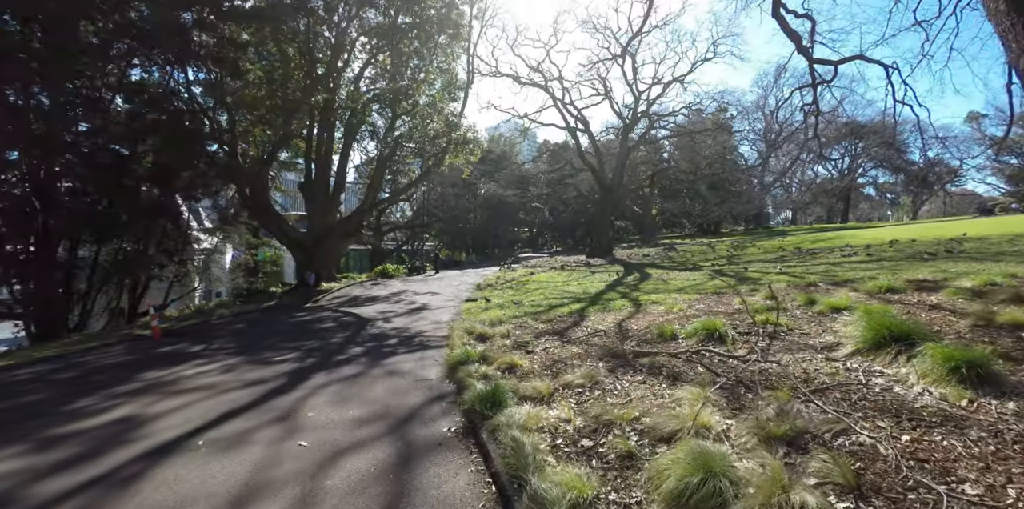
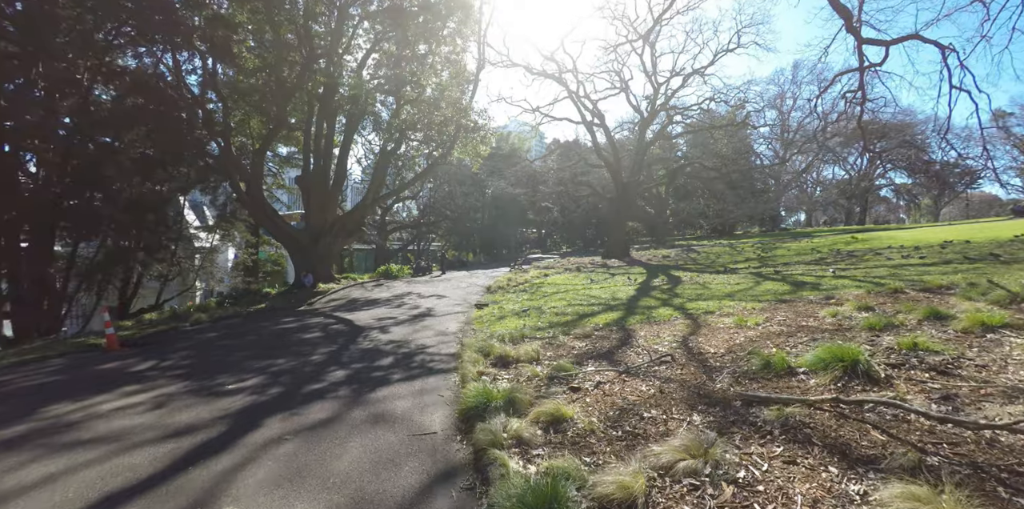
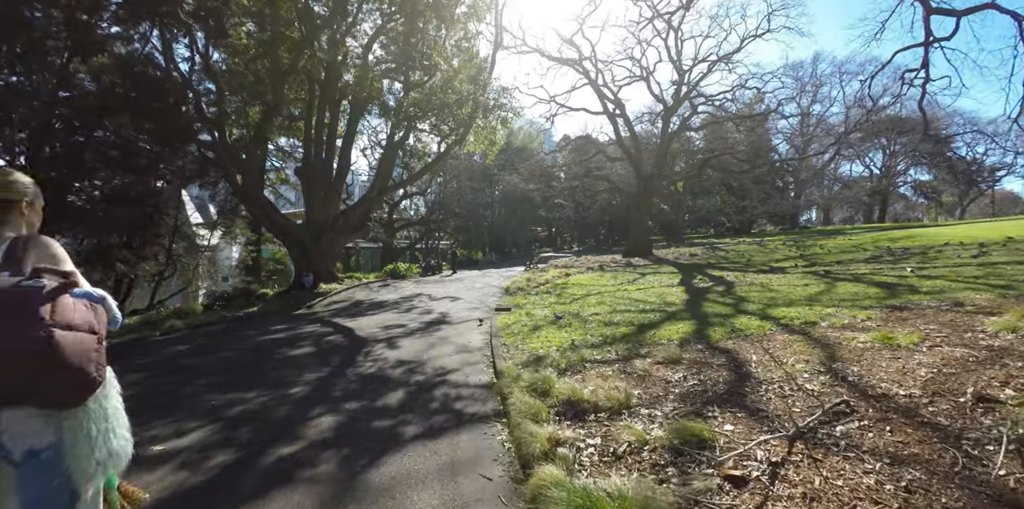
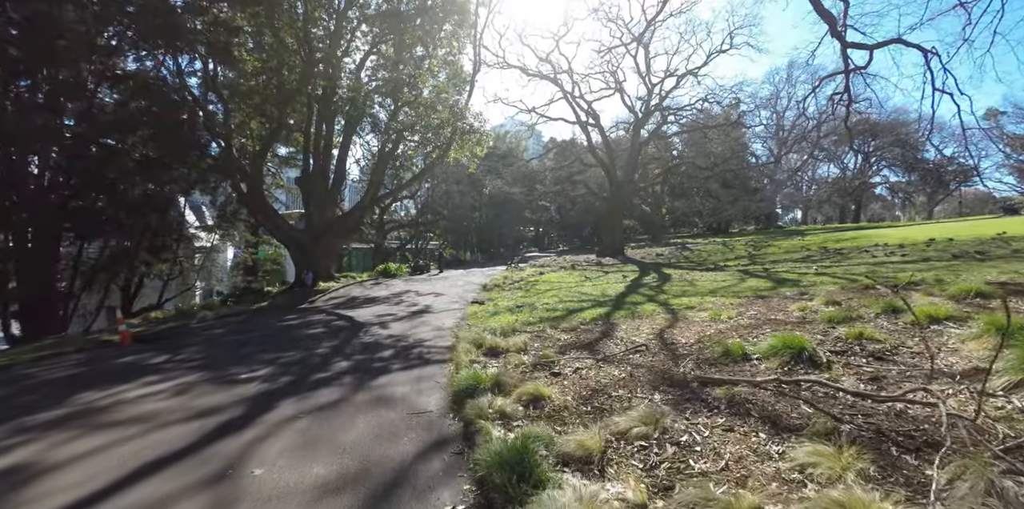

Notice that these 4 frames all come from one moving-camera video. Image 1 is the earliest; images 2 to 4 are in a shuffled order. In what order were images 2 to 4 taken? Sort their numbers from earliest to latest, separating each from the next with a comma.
4, 2, 3
